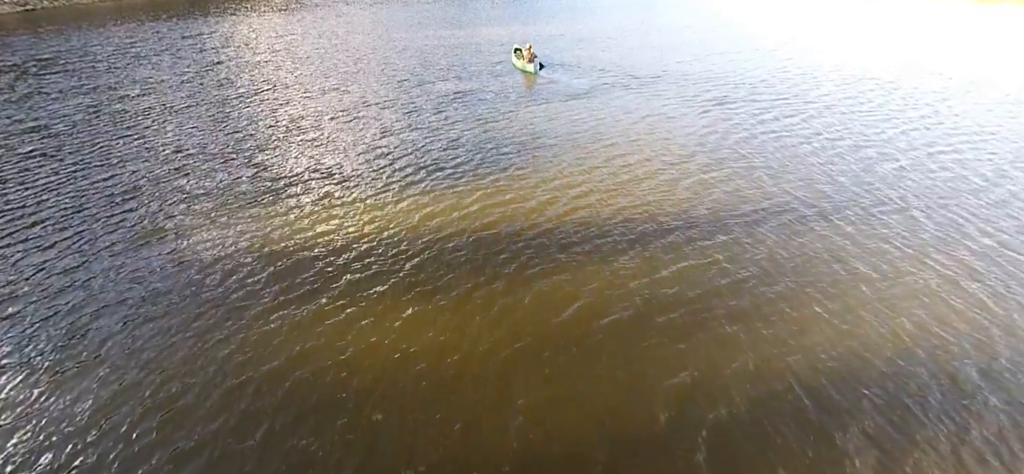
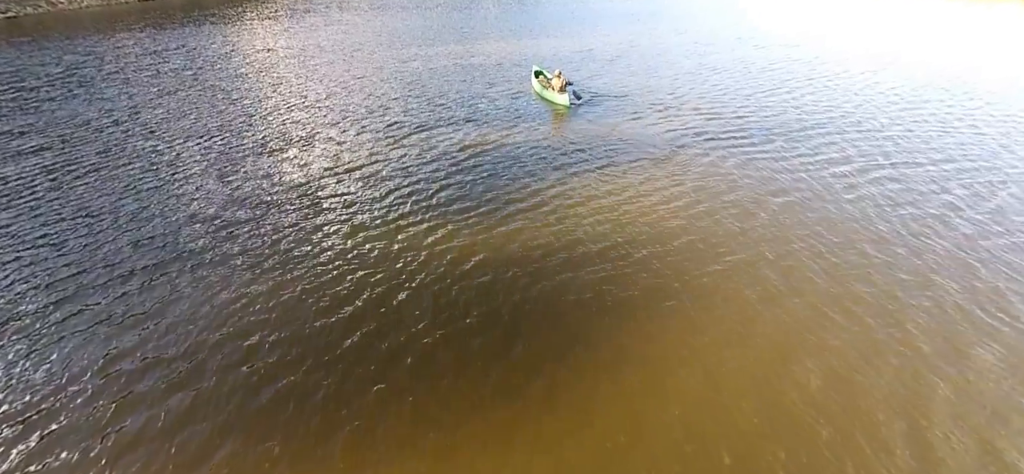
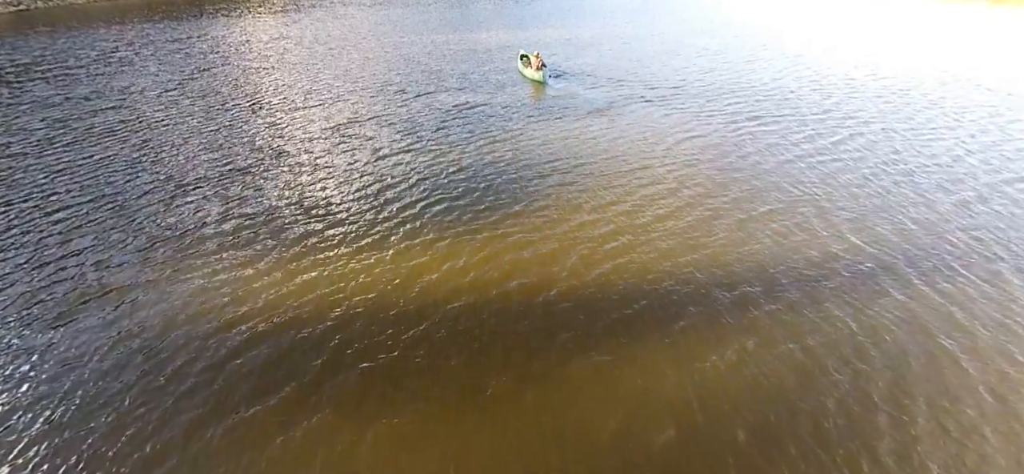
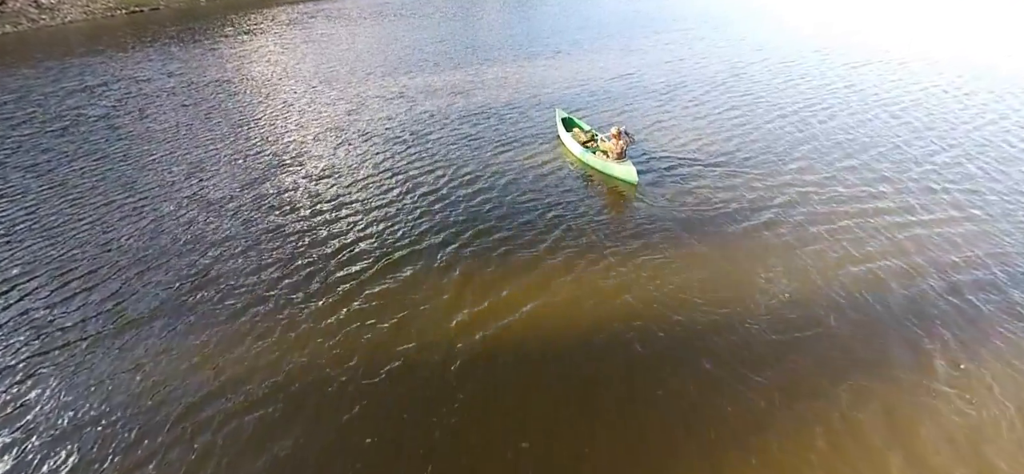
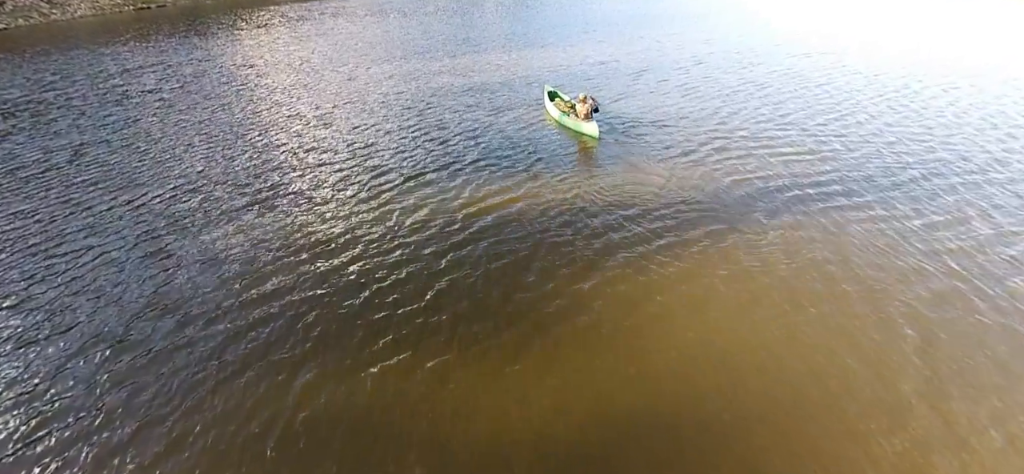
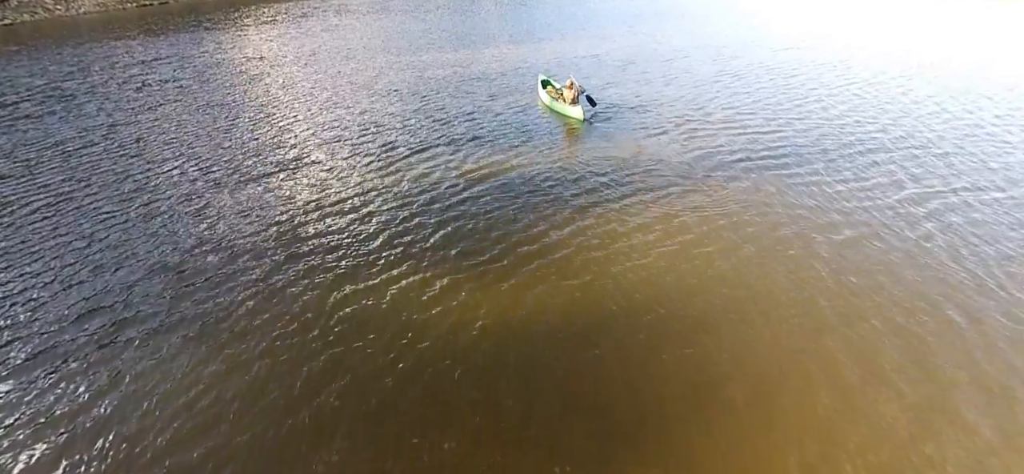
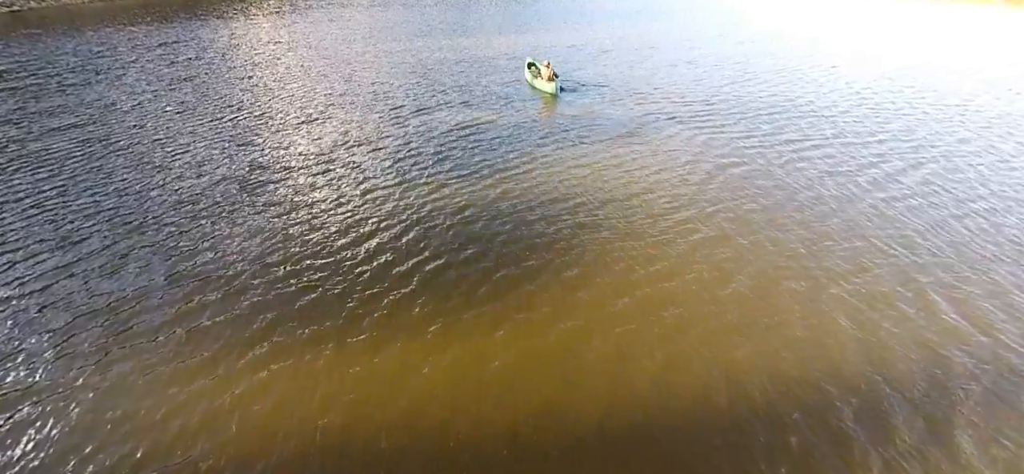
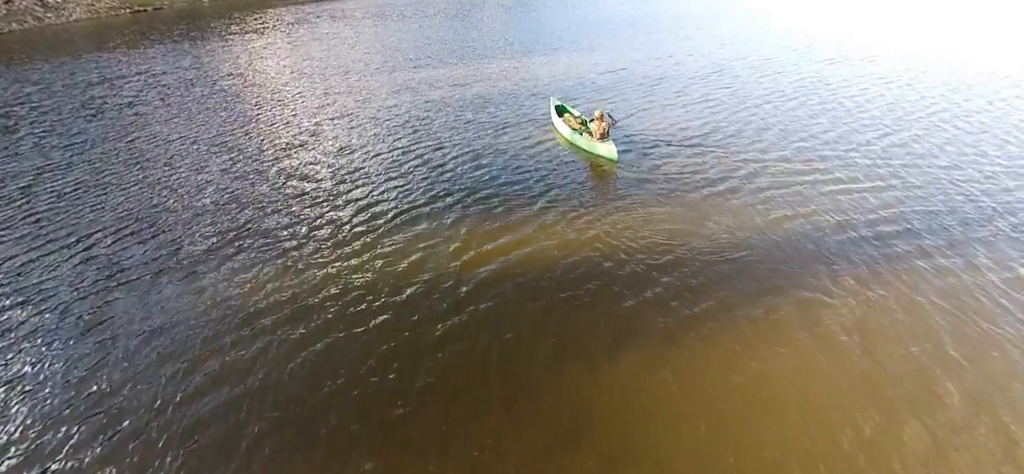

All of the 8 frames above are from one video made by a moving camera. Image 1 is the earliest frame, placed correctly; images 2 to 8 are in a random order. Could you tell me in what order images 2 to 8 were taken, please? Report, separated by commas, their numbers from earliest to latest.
3, 7, 2, 6, 5, 8, 4
